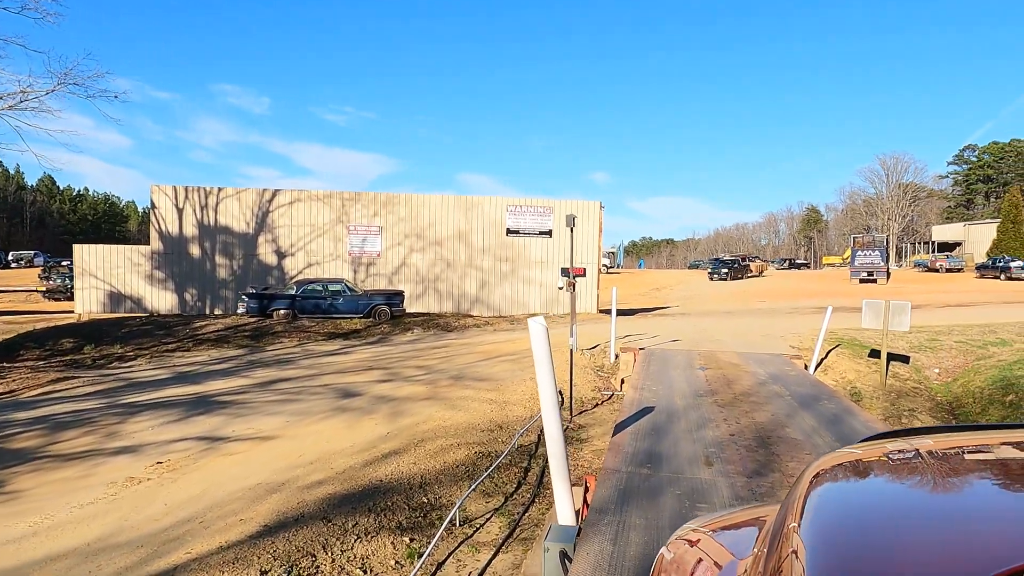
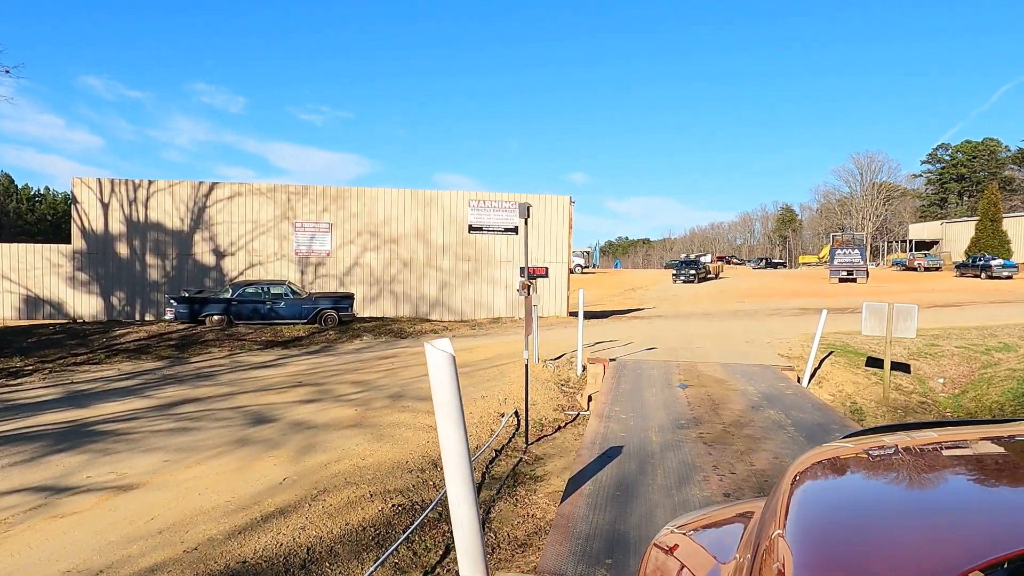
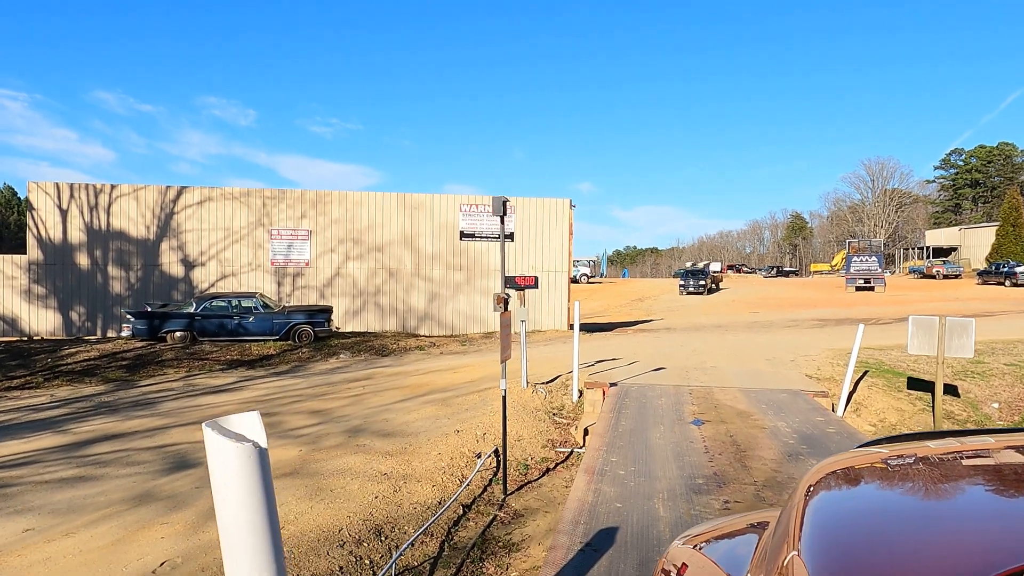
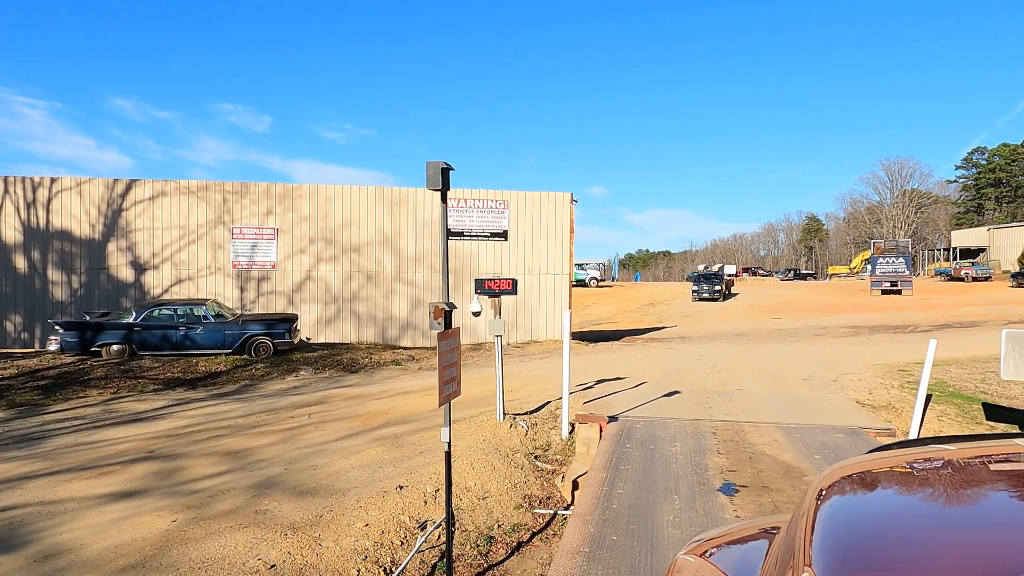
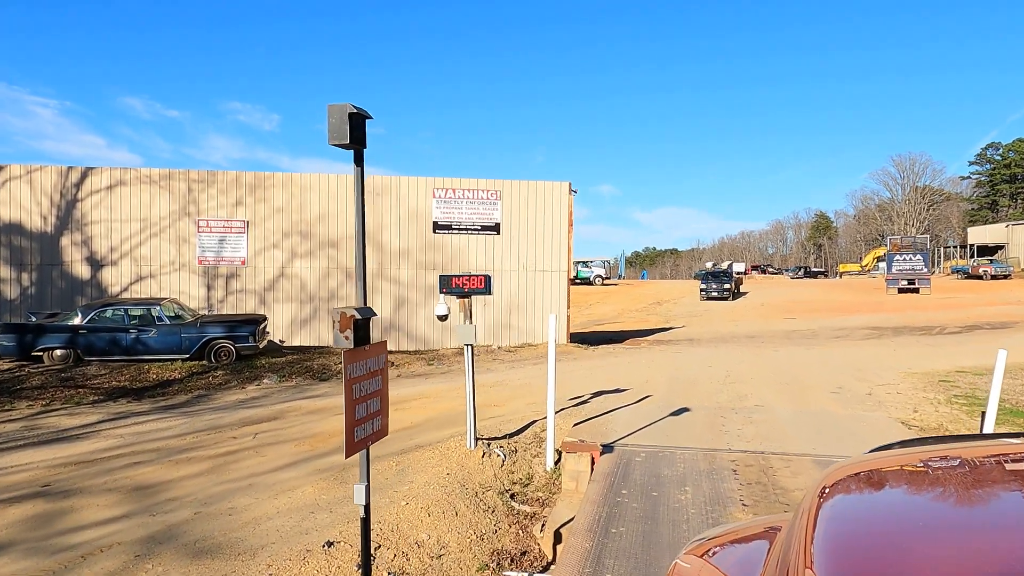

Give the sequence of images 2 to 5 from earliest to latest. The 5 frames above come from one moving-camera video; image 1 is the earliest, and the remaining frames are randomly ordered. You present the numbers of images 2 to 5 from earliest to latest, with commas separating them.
2, 3, 4, 5
